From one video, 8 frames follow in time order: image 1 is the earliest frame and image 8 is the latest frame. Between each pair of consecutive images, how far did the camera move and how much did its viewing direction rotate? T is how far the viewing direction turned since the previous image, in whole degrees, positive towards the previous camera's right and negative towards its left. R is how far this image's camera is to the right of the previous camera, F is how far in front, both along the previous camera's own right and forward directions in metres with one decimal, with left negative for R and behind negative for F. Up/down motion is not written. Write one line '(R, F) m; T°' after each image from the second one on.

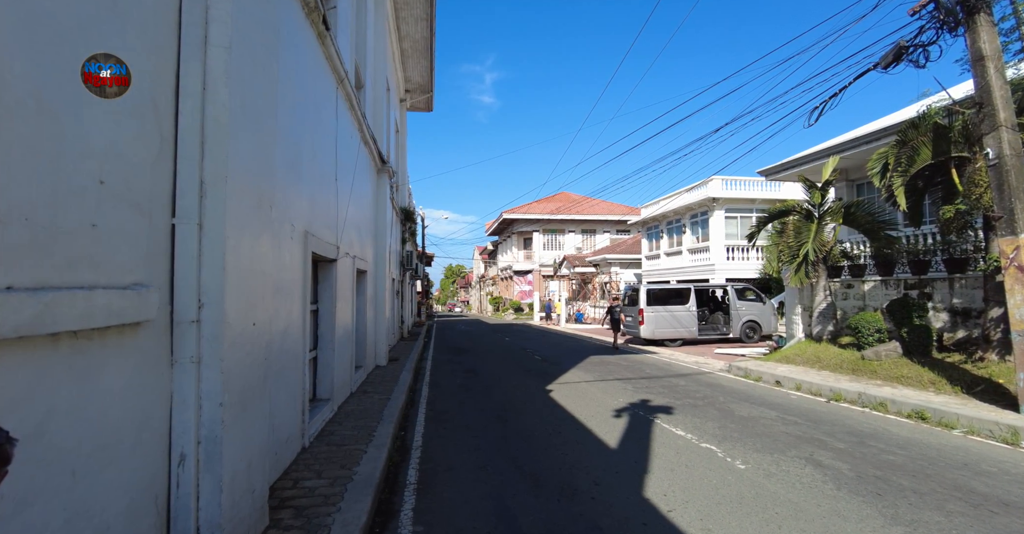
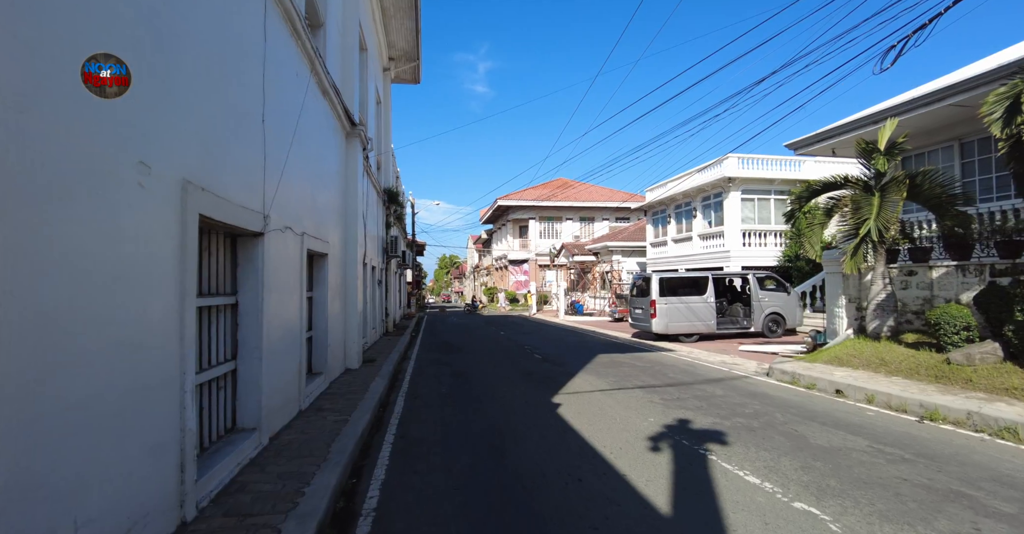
(0.0, +2.1) m; +1°
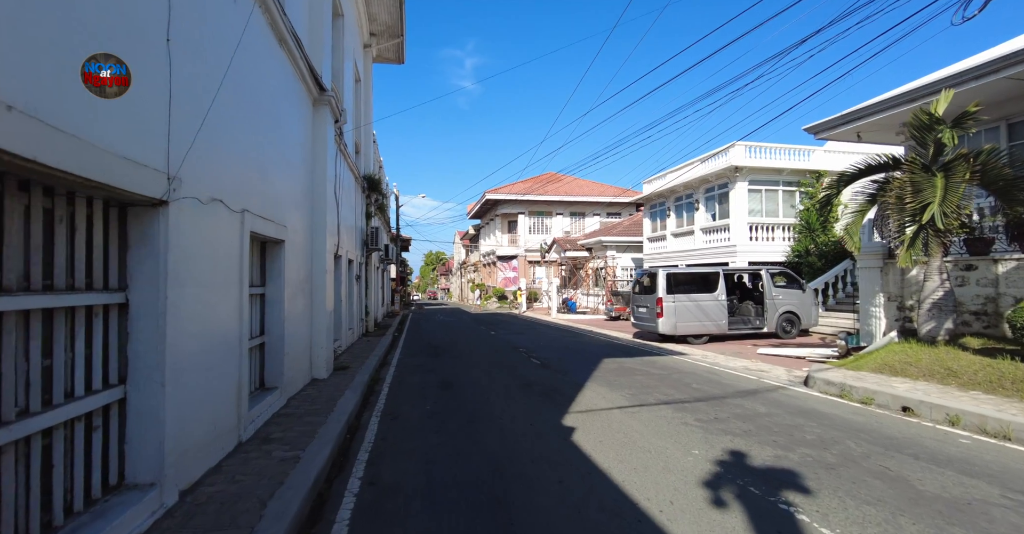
(-0.2, +1.6) m; +2°
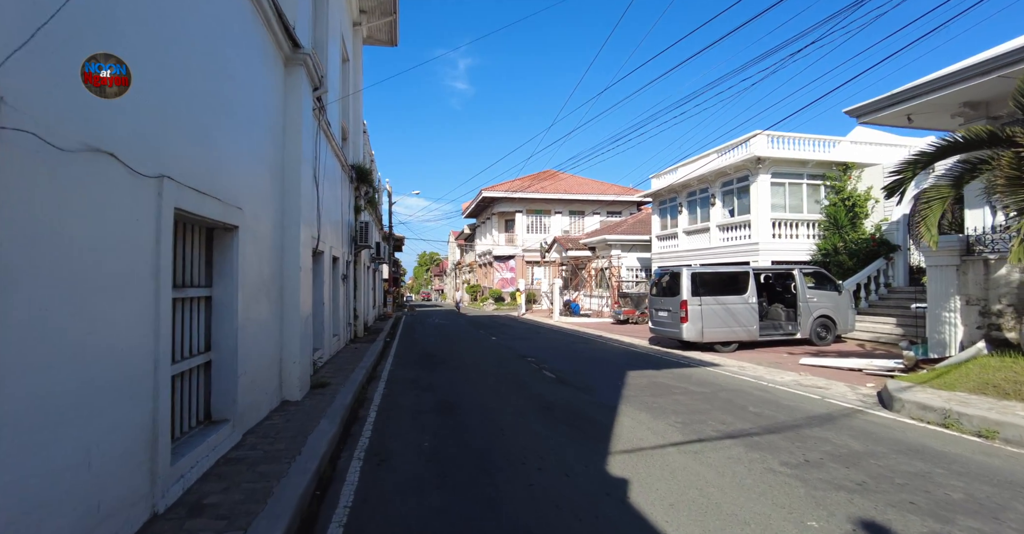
(-0.3, +1.6) m; +1°
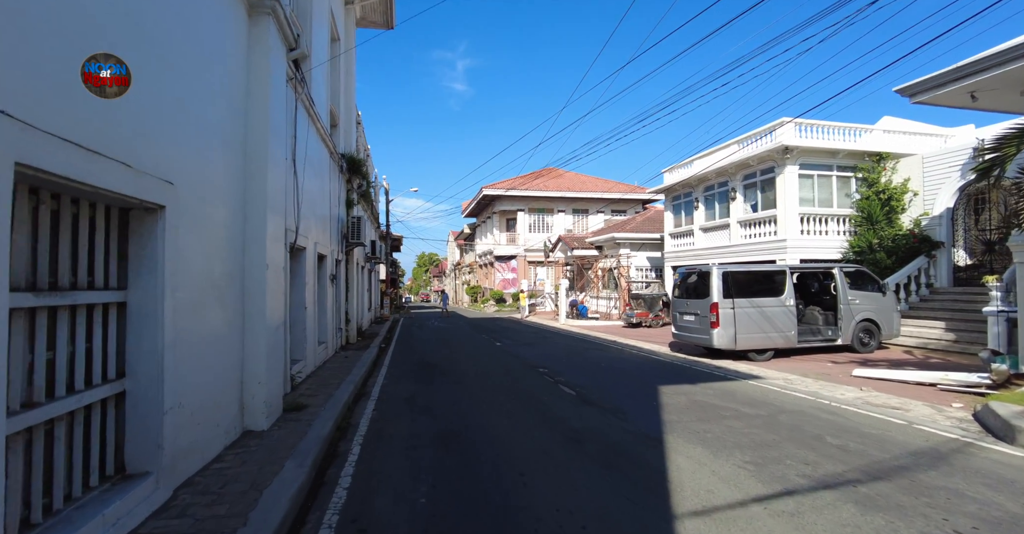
(-0.2, +1.5) m; 0°
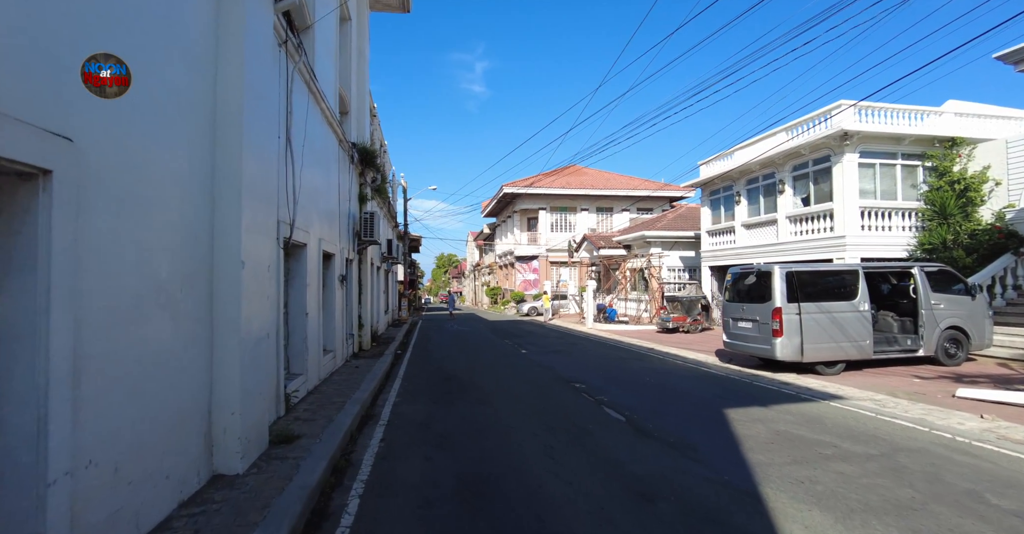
(-0.2, +1.4) m; -2°
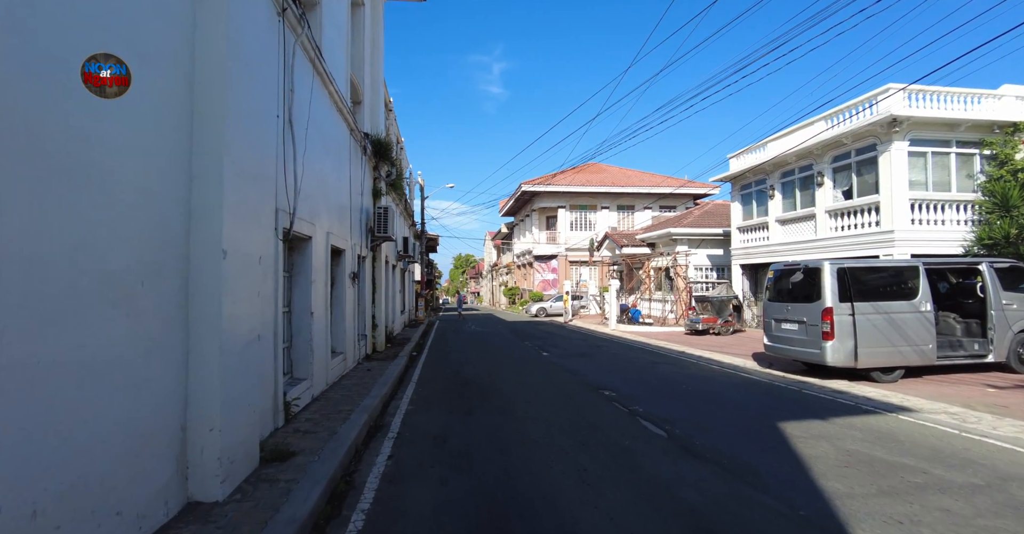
(-0.1, +0.8) m; -2°
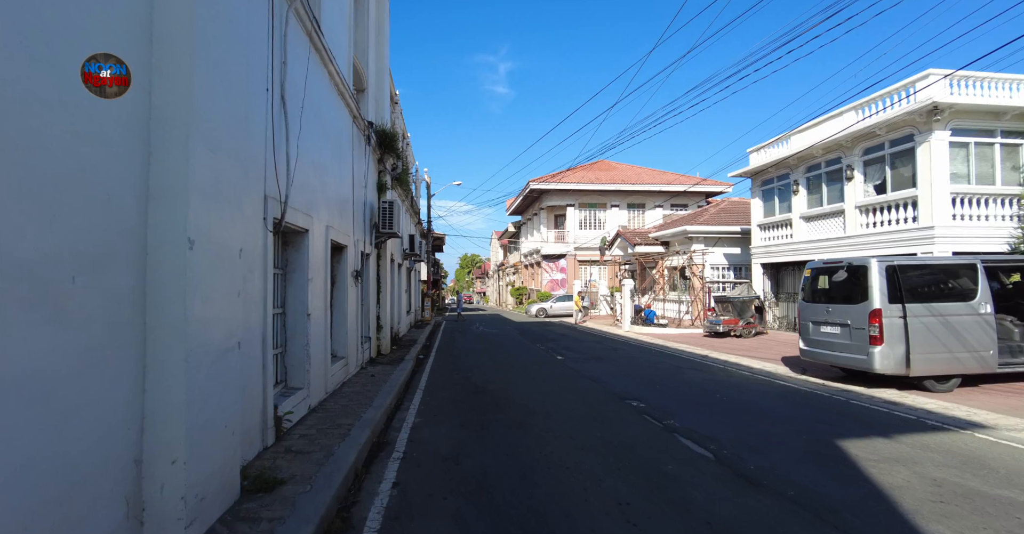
(-0.2, +0.8) m; -1°
